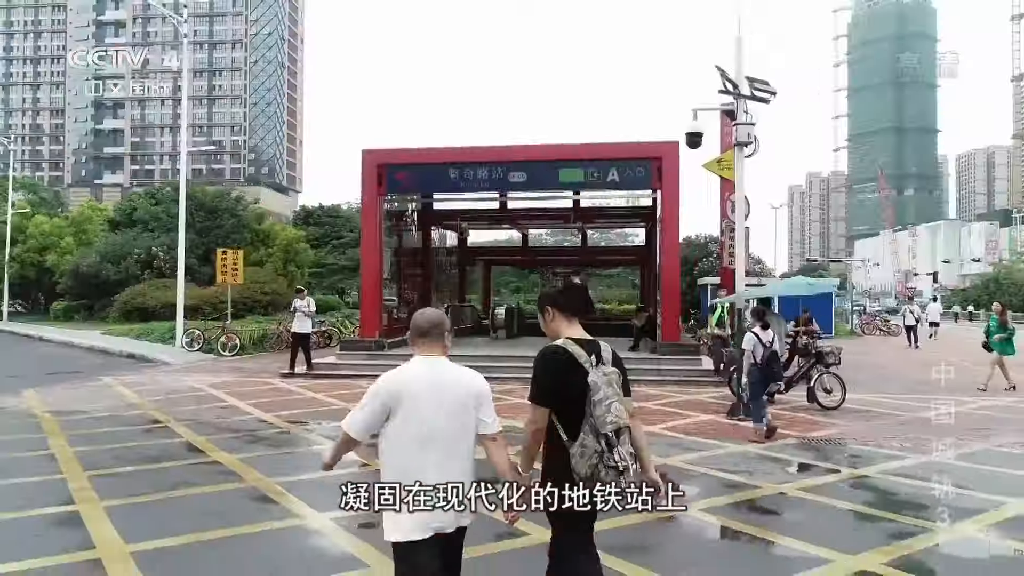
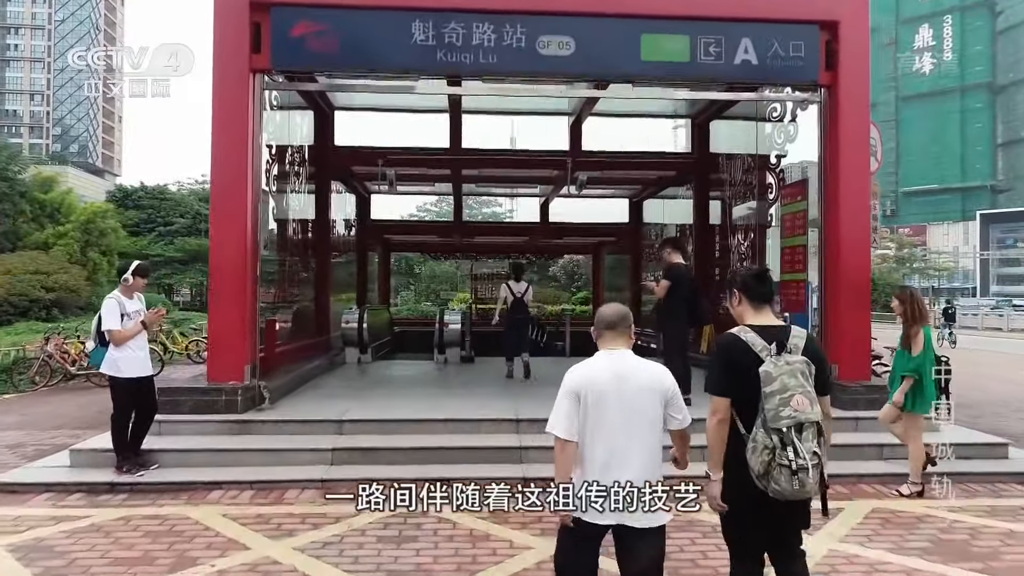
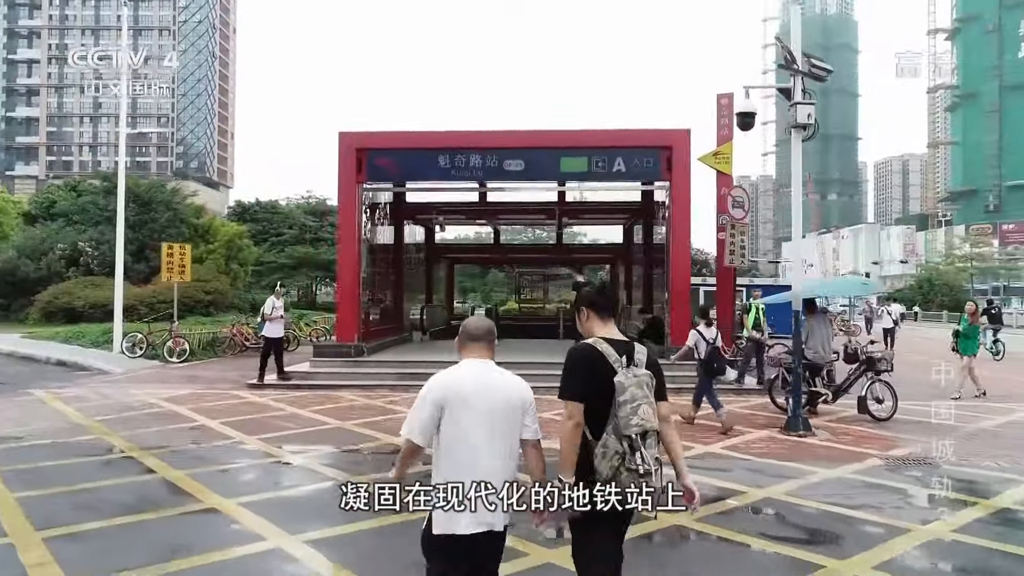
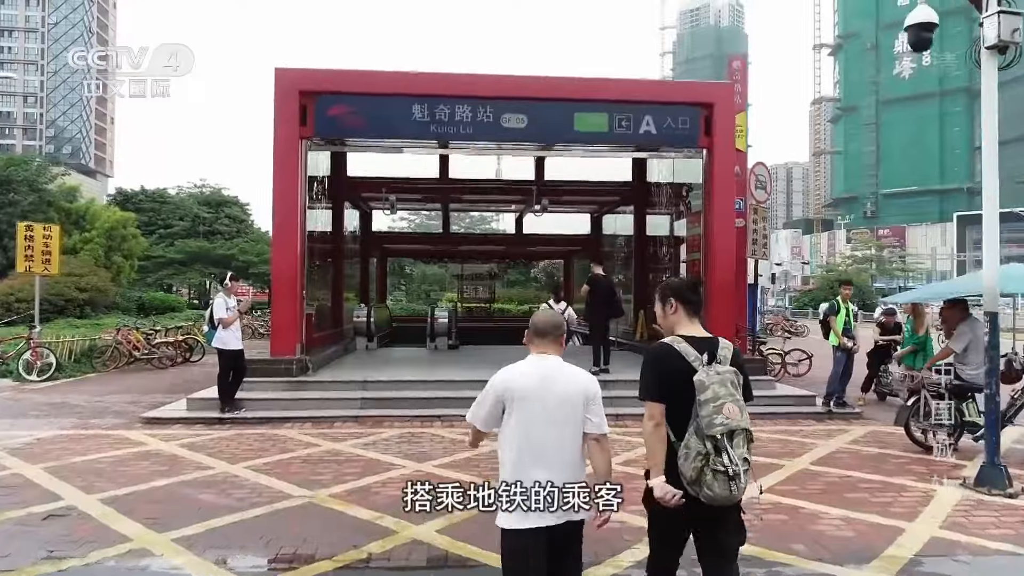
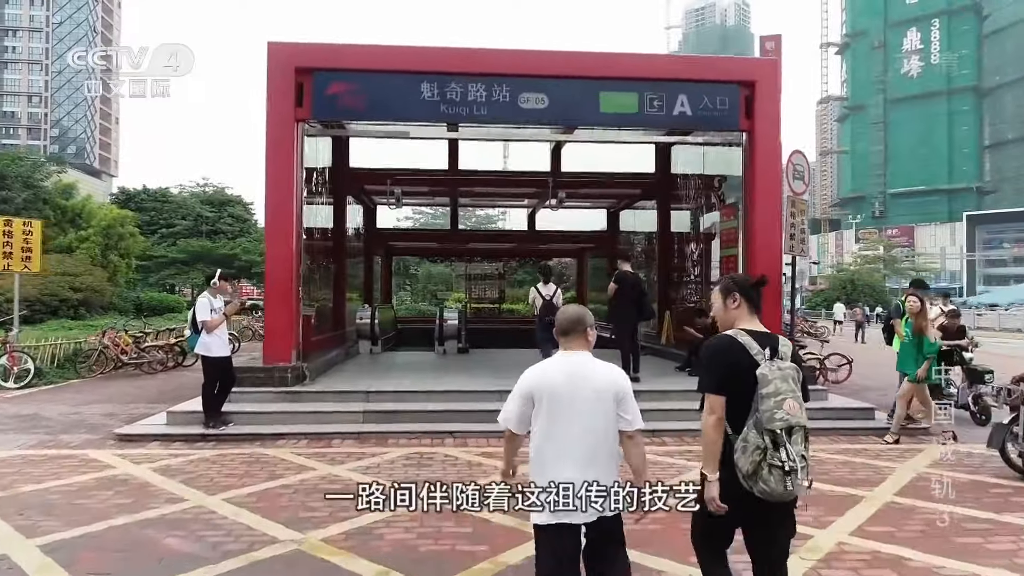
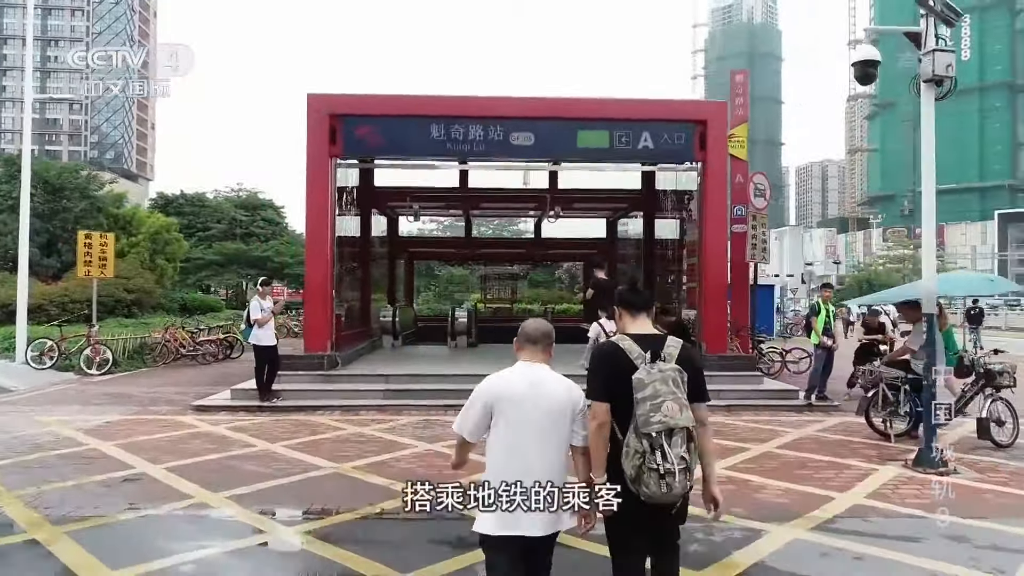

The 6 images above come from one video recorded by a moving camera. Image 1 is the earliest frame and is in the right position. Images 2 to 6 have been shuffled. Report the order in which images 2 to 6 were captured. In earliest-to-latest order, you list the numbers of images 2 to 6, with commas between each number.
3, 6, 4, 5, 2
